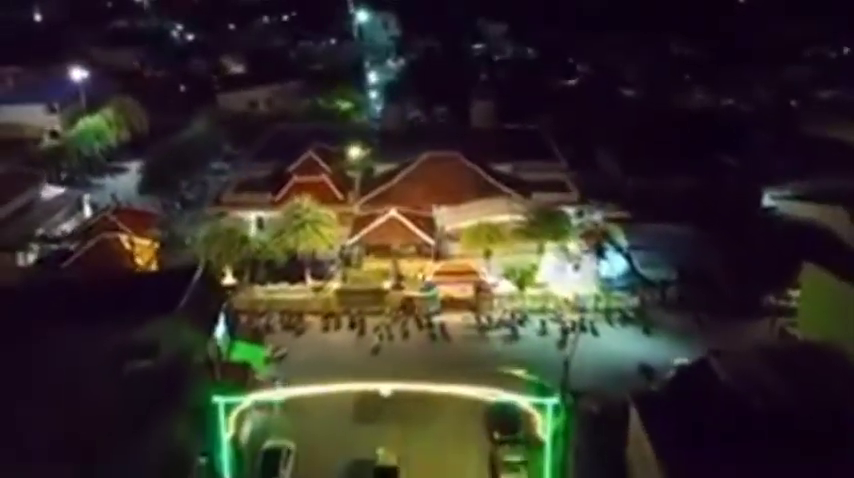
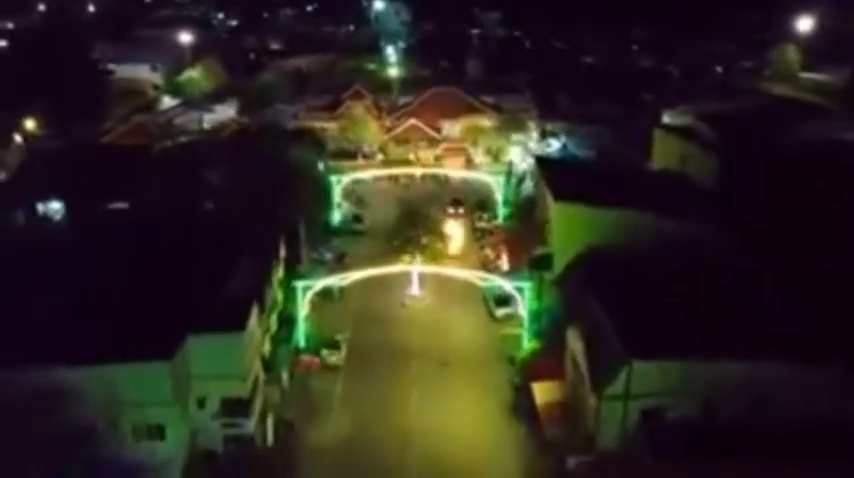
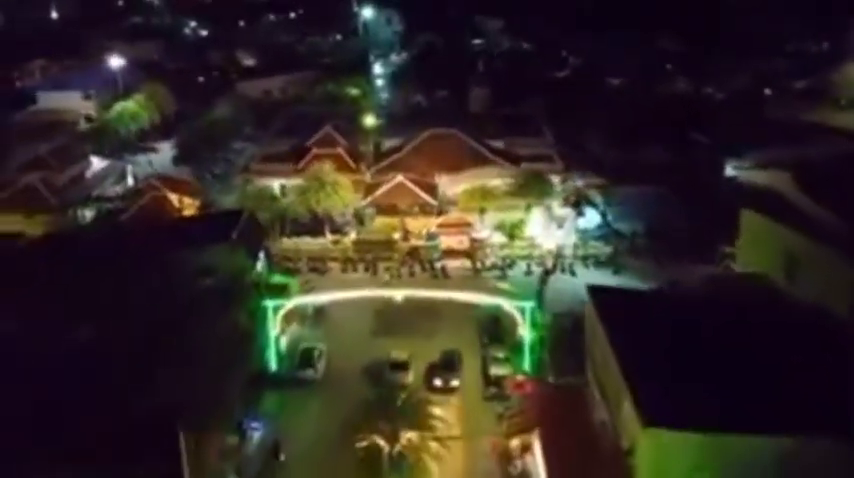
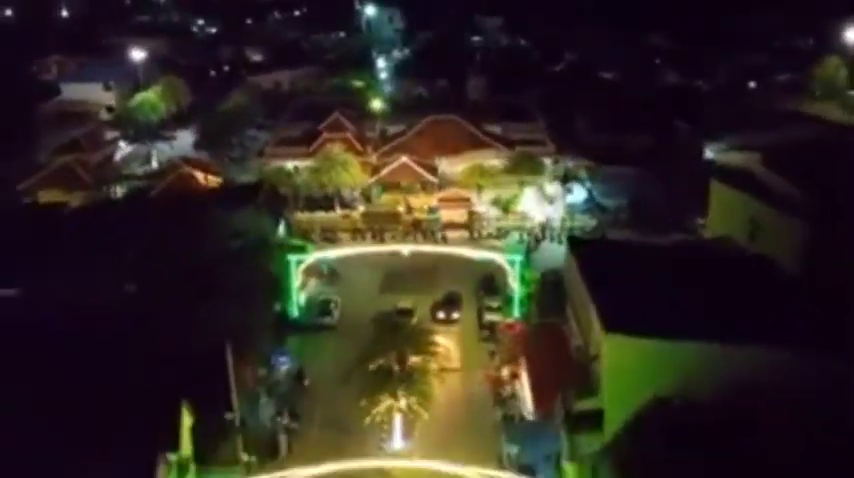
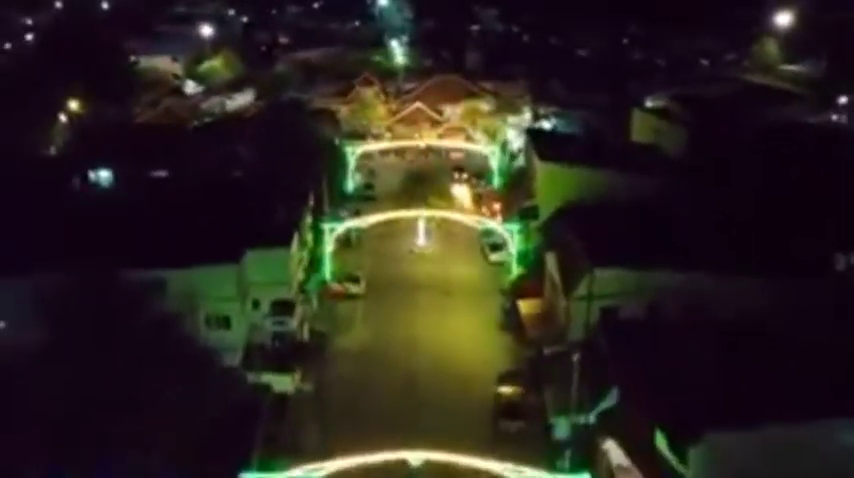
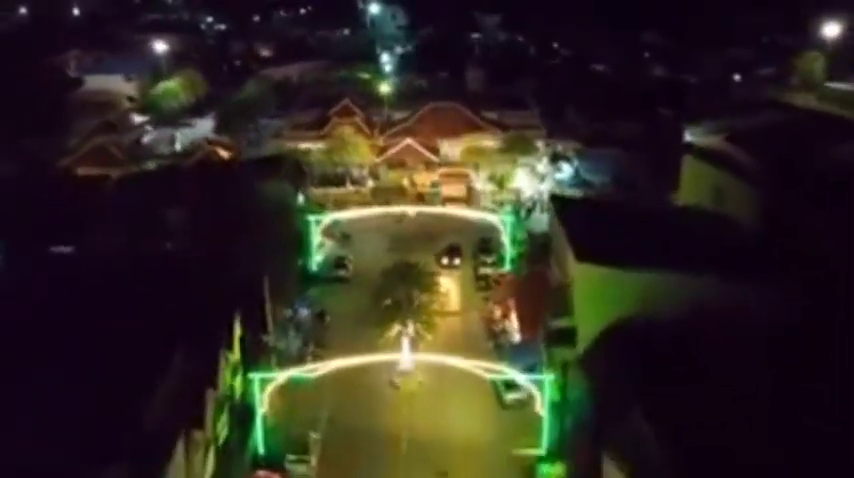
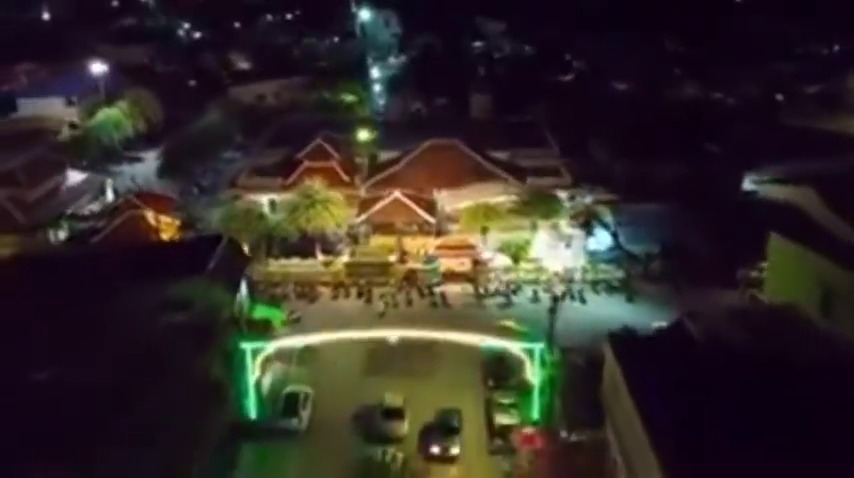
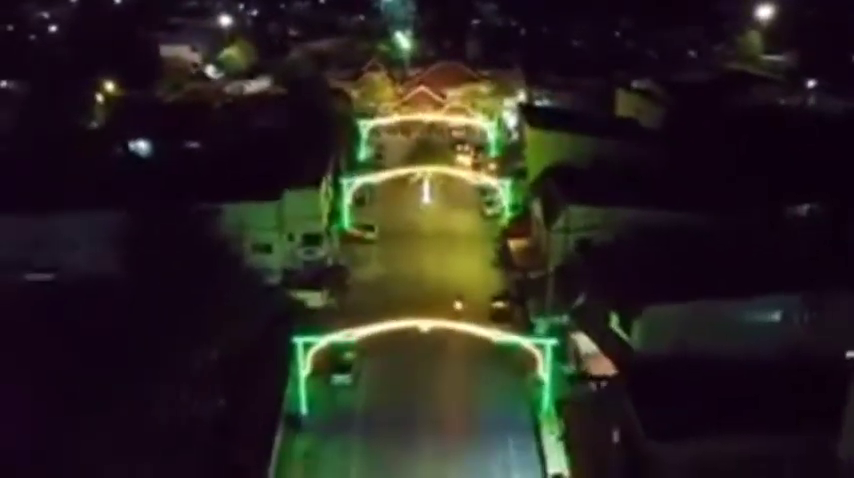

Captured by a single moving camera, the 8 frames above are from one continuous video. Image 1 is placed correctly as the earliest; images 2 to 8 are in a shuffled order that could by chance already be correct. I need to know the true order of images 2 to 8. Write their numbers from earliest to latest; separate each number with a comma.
7, 3, 4, 6, 2, 5, 8
